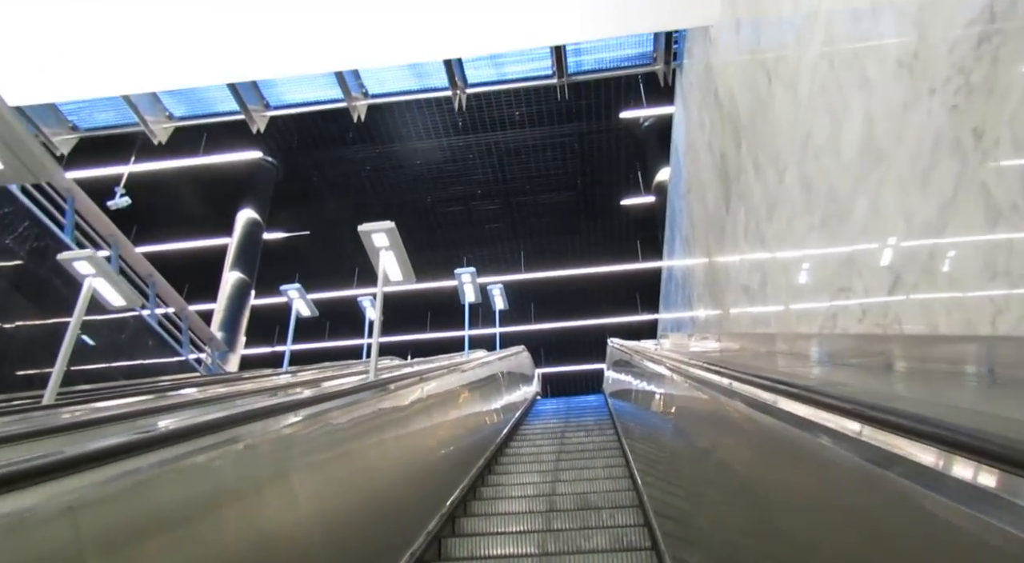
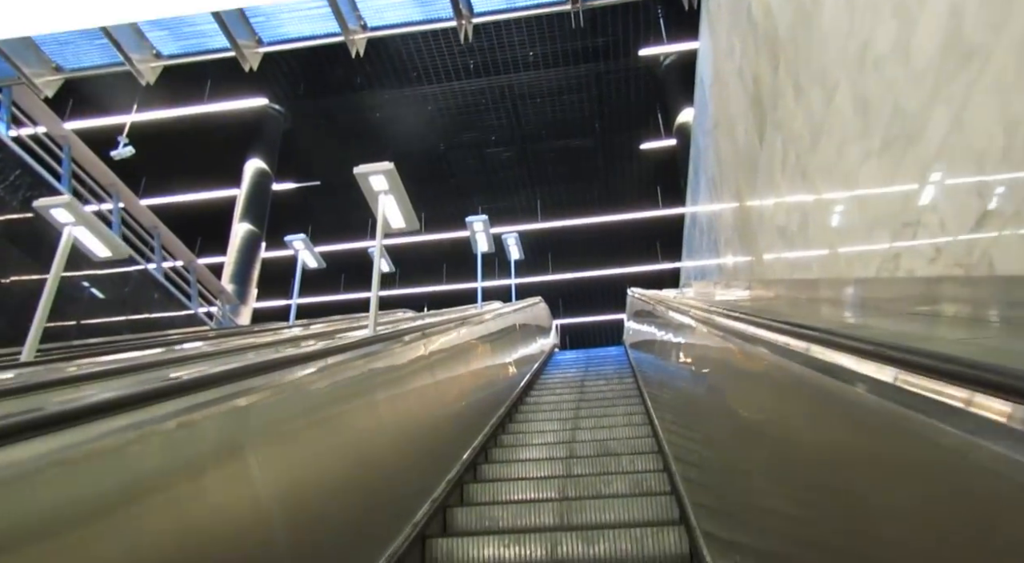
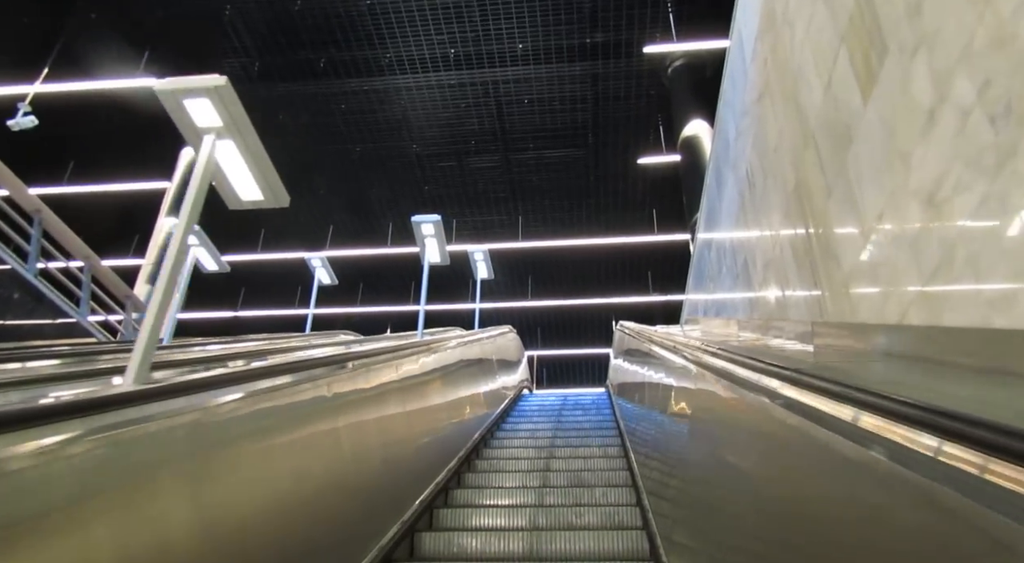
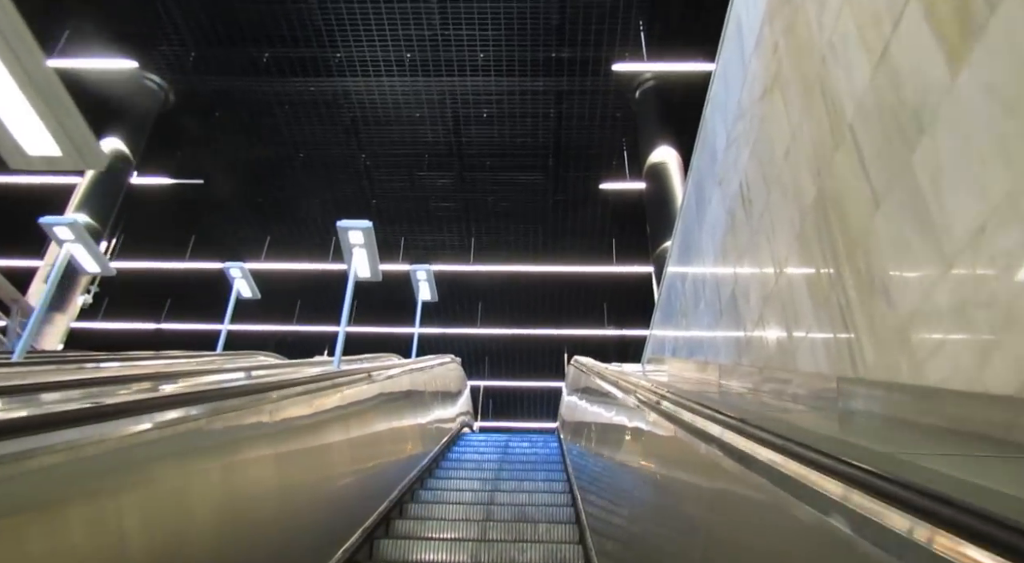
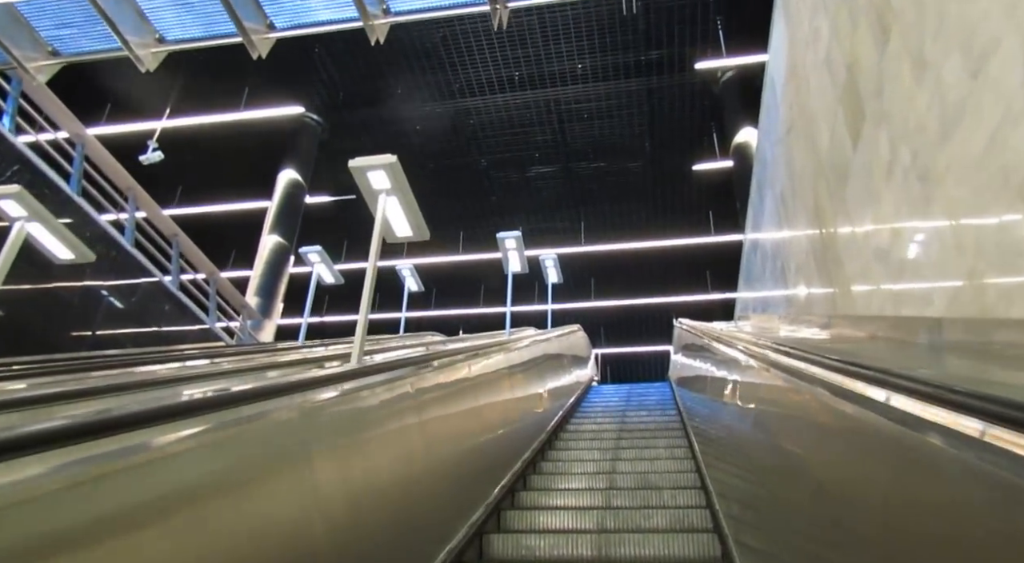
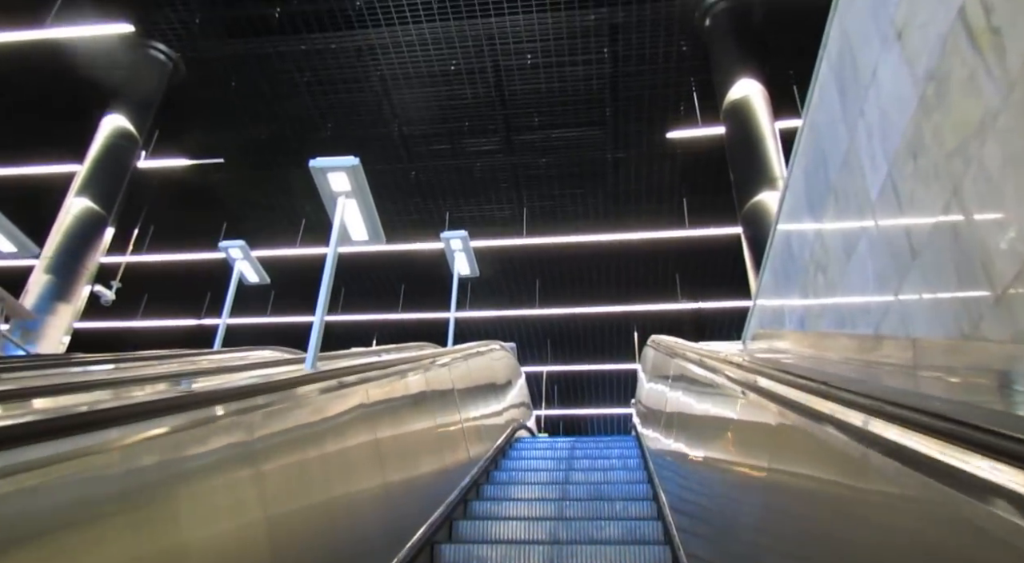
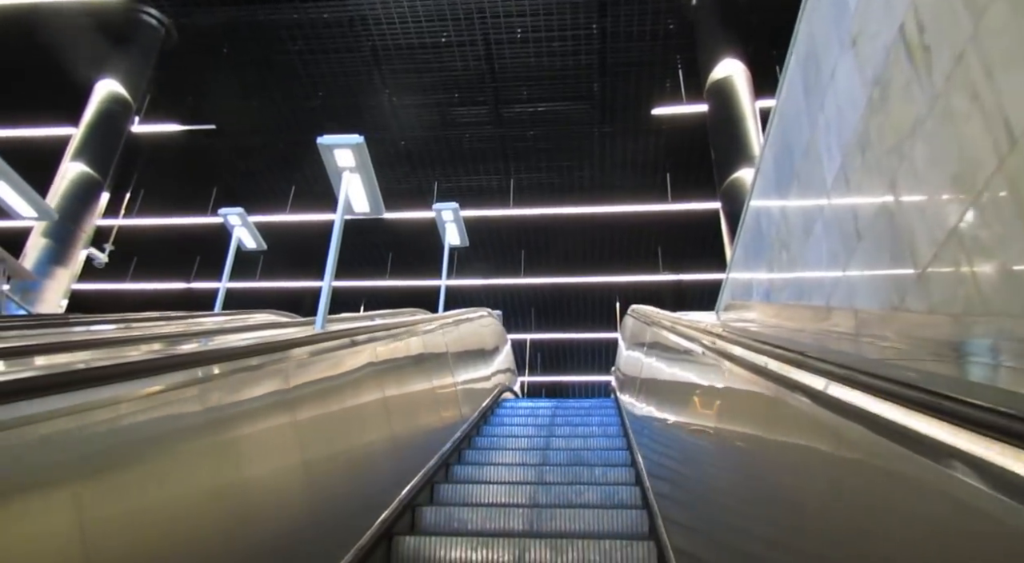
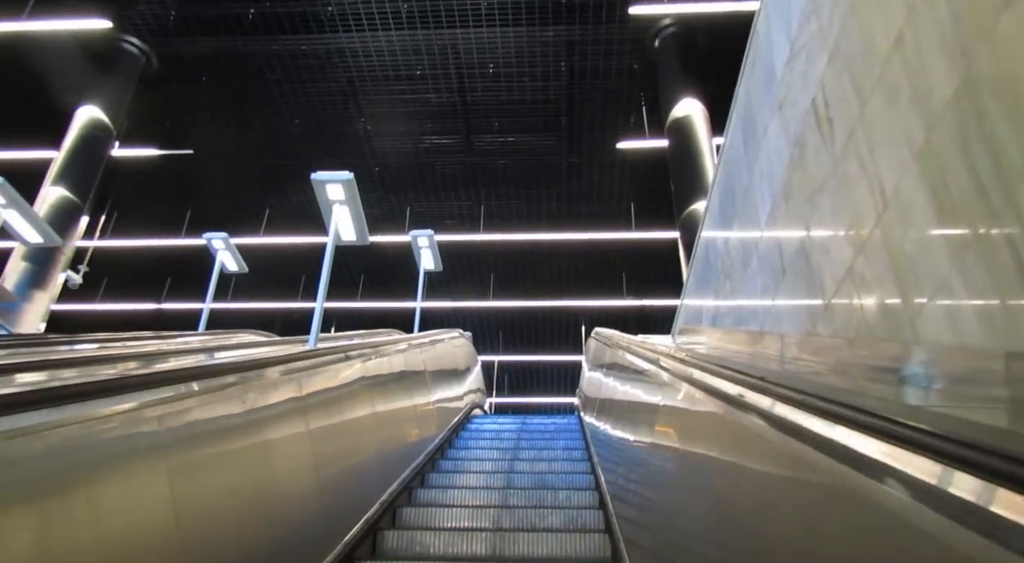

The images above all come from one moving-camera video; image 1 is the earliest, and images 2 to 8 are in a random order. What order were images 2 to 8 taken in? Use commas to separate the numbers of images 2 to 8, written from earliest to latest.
2, 5, 3, 4, 8, 7, 6
